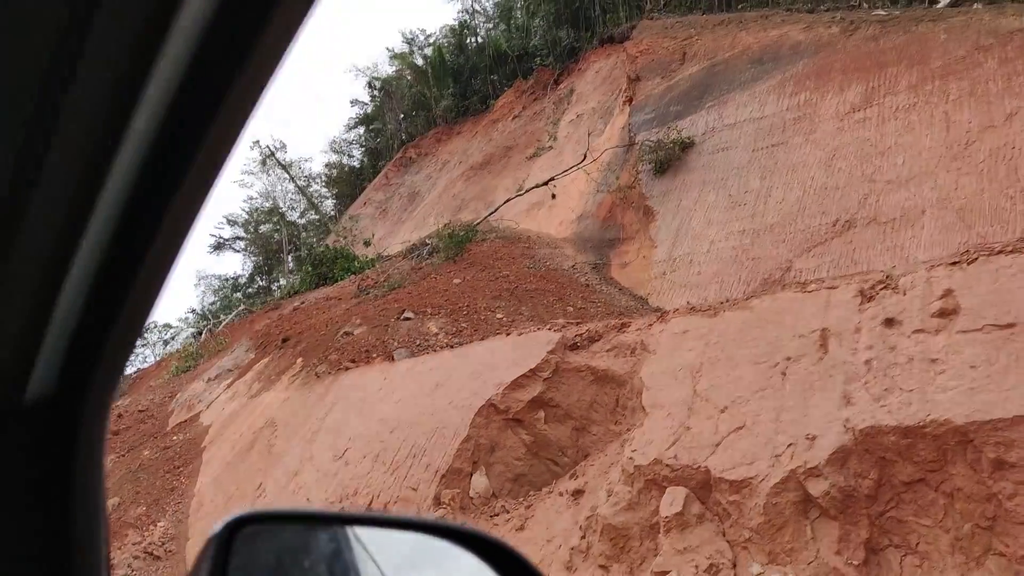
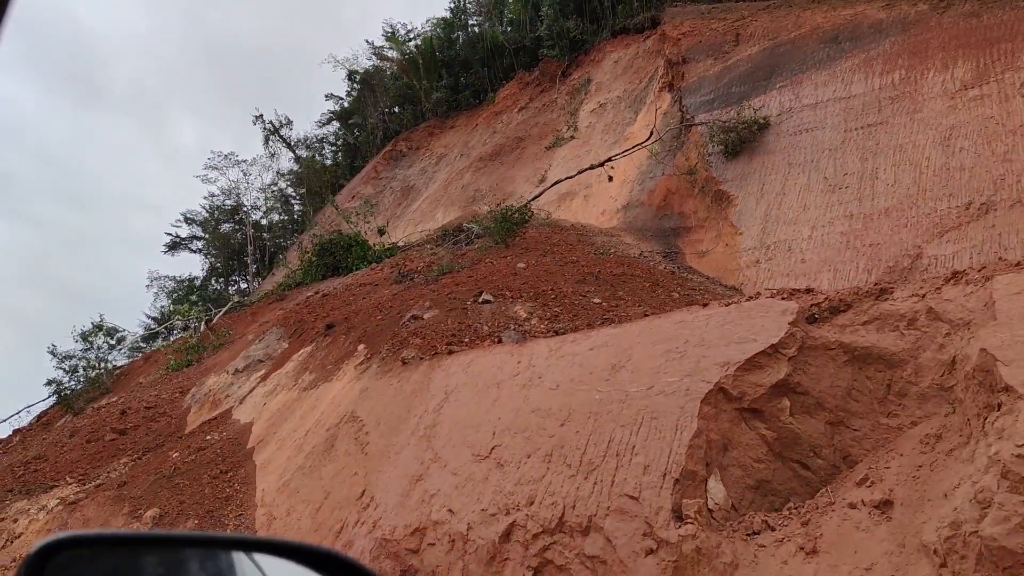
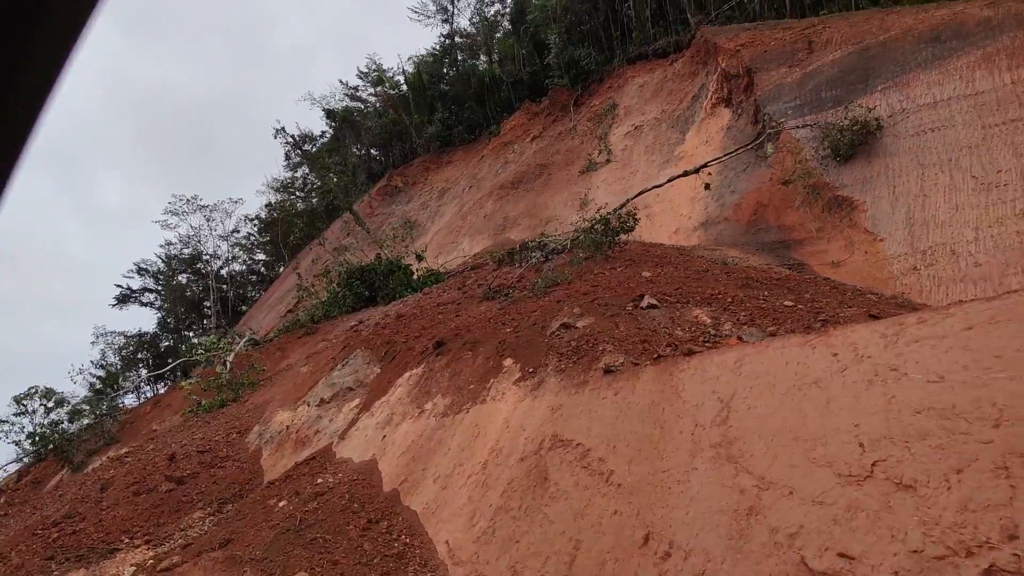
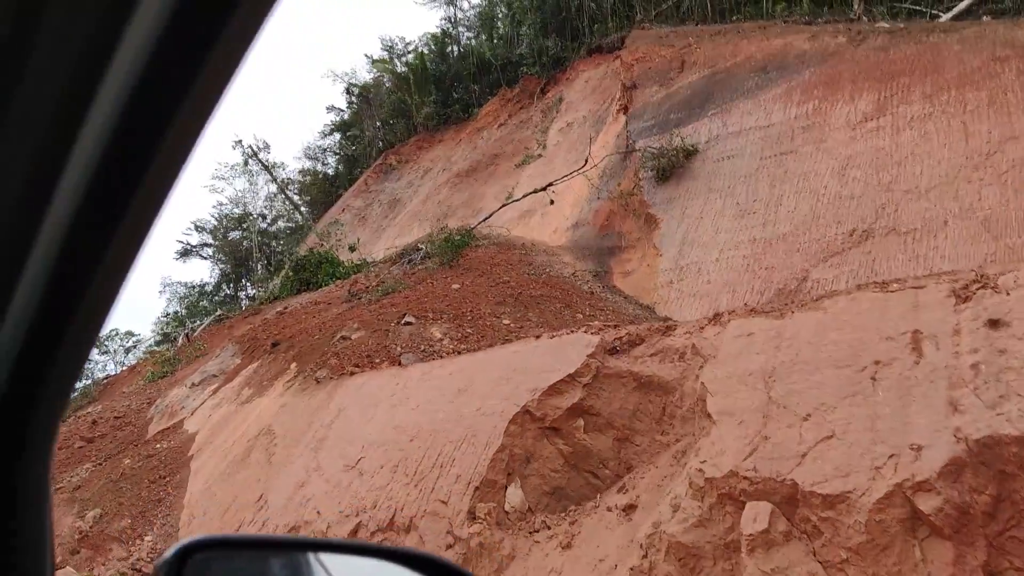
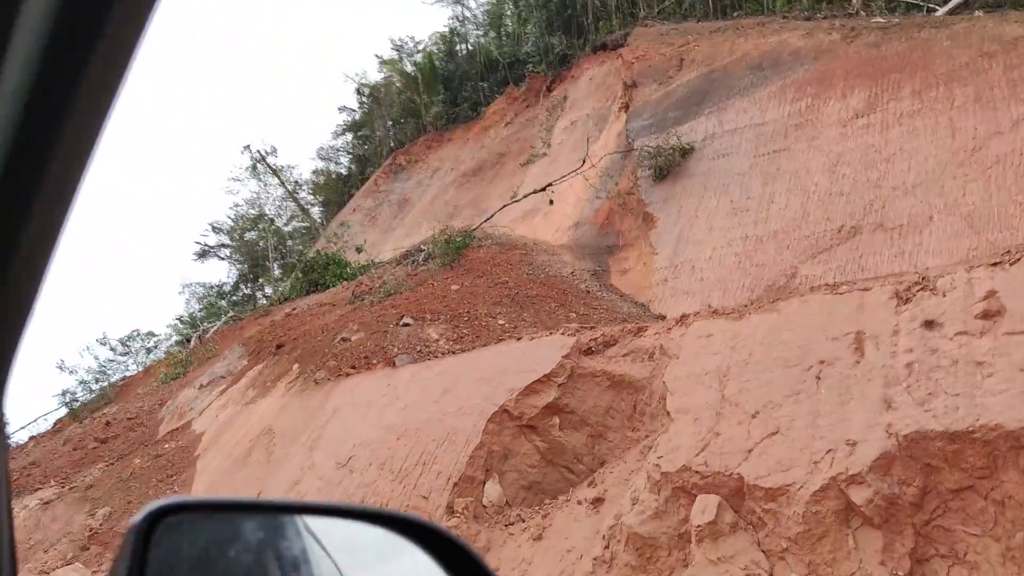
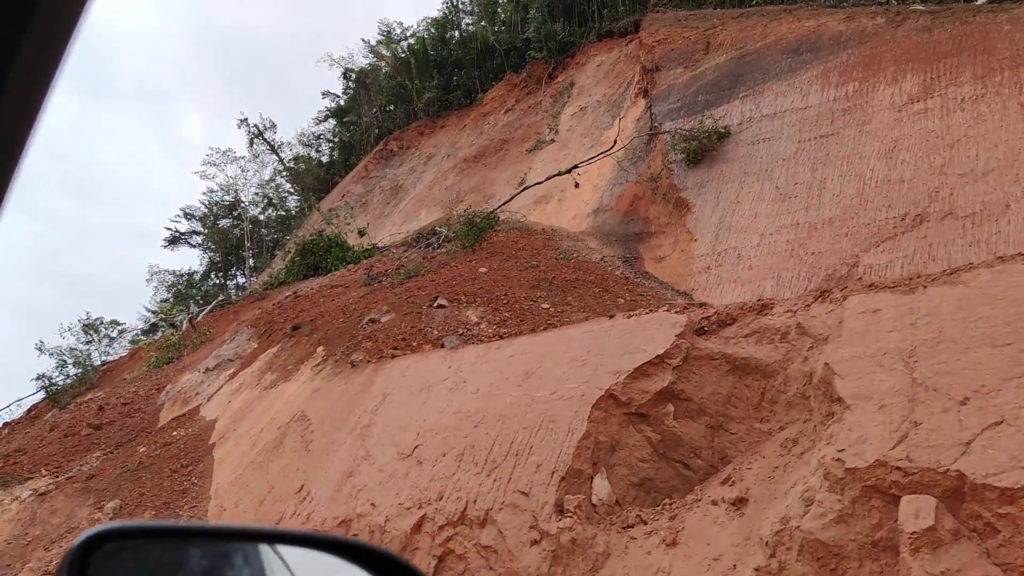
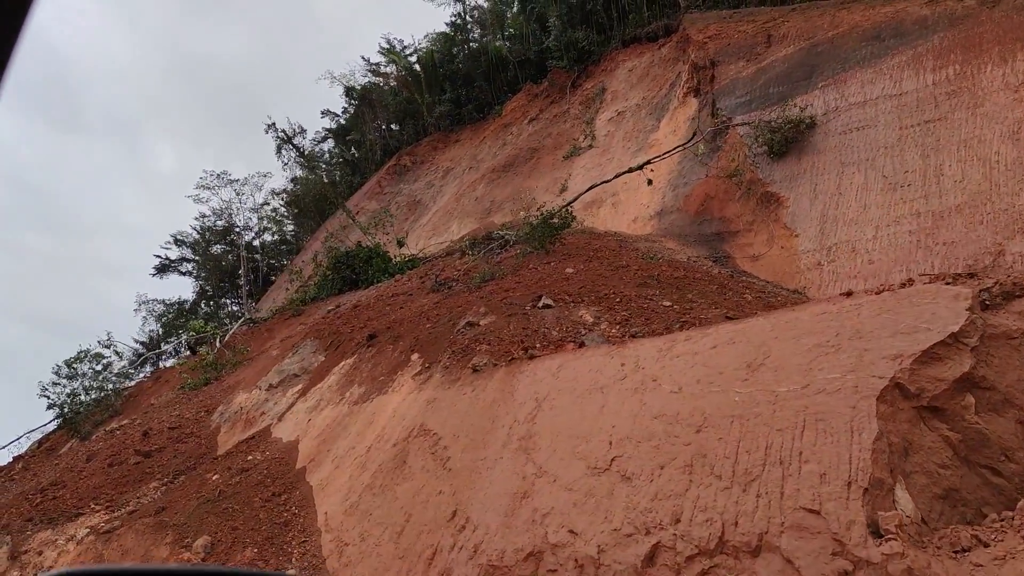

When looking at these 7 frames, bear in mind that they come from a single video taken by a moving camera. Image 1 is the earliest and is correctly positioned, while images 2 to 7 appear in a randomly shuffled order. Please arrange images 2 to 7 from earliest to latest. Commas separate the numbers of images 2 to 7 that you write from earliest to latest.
5, 4, 6, 2, 7, 3
